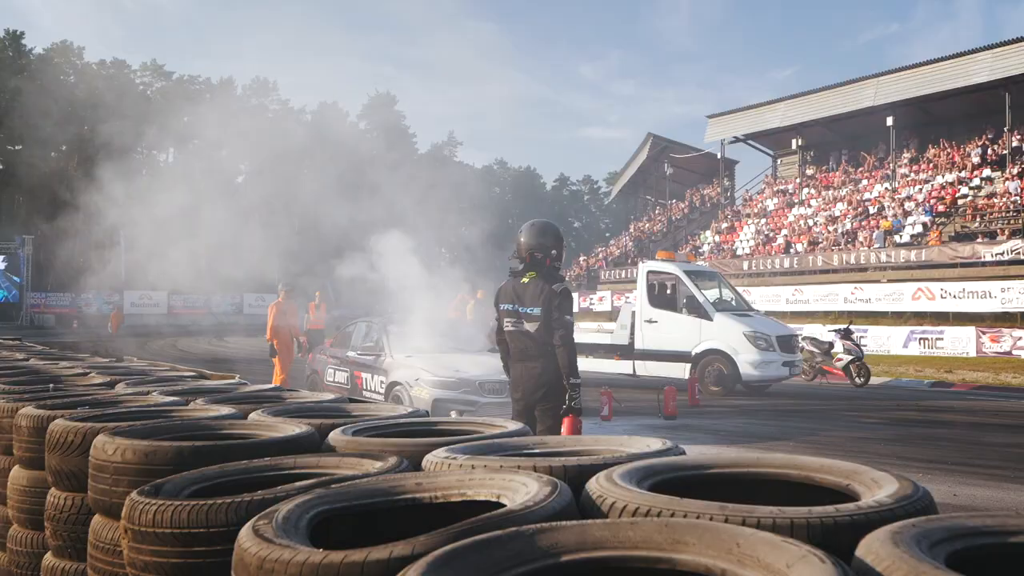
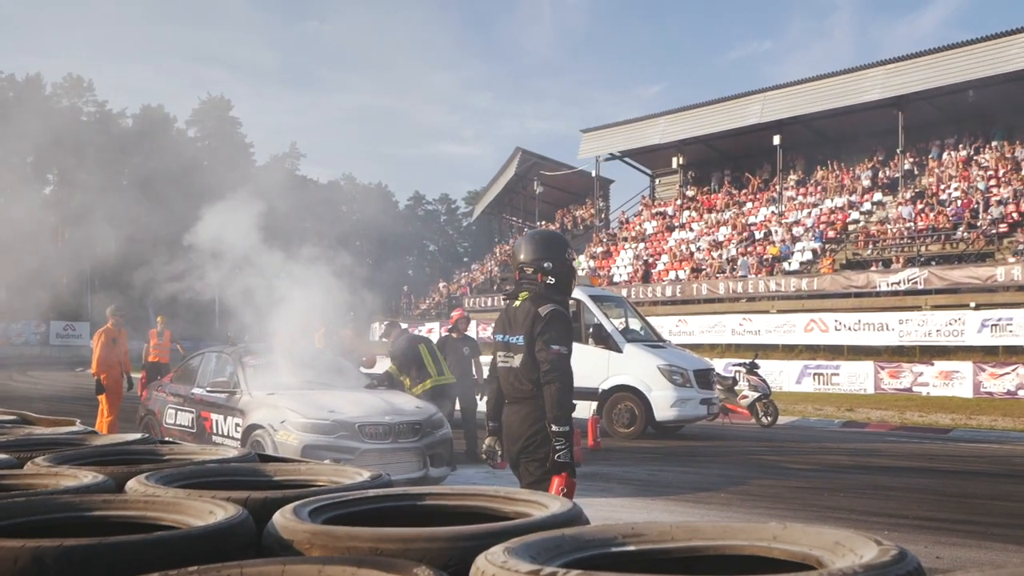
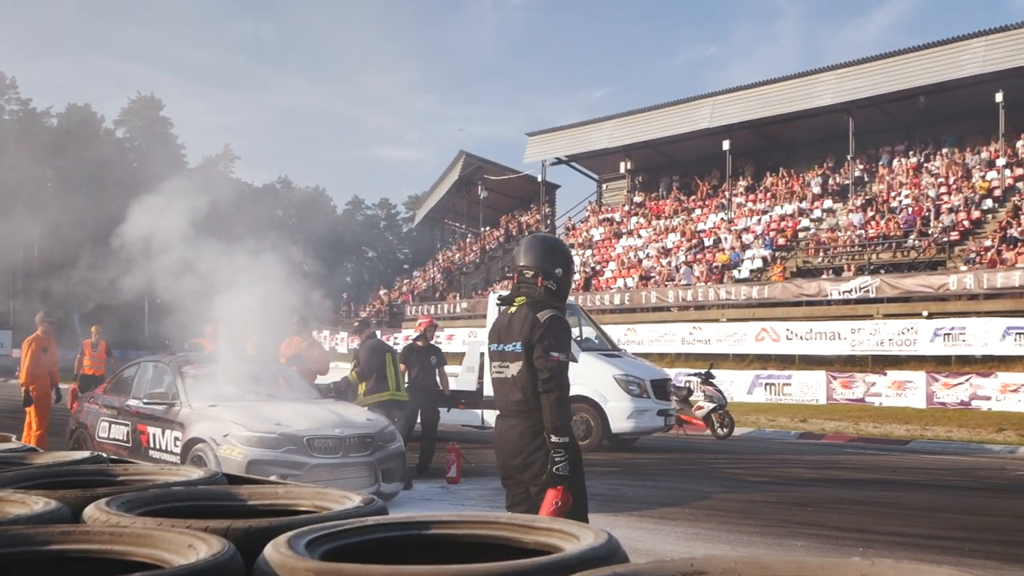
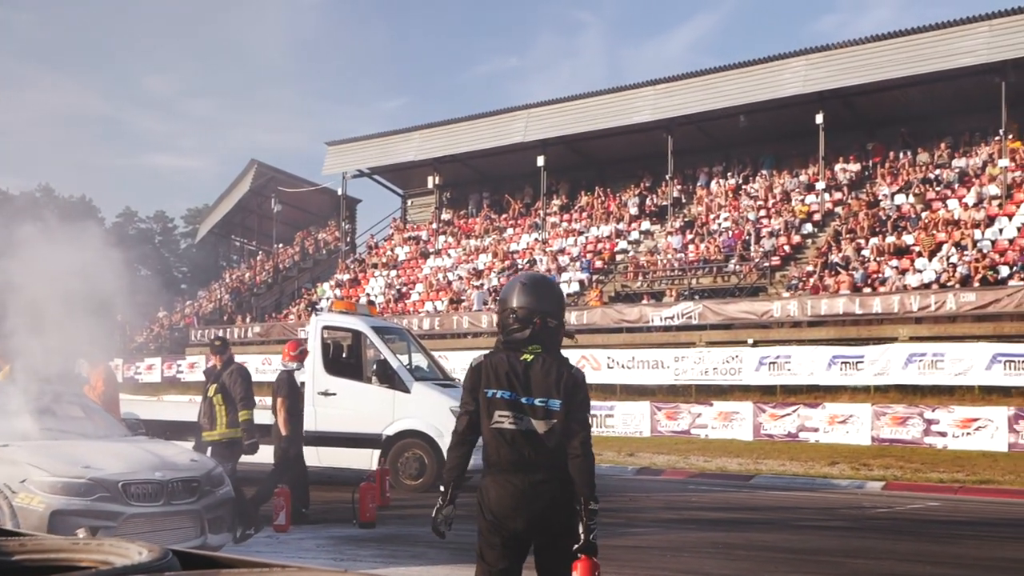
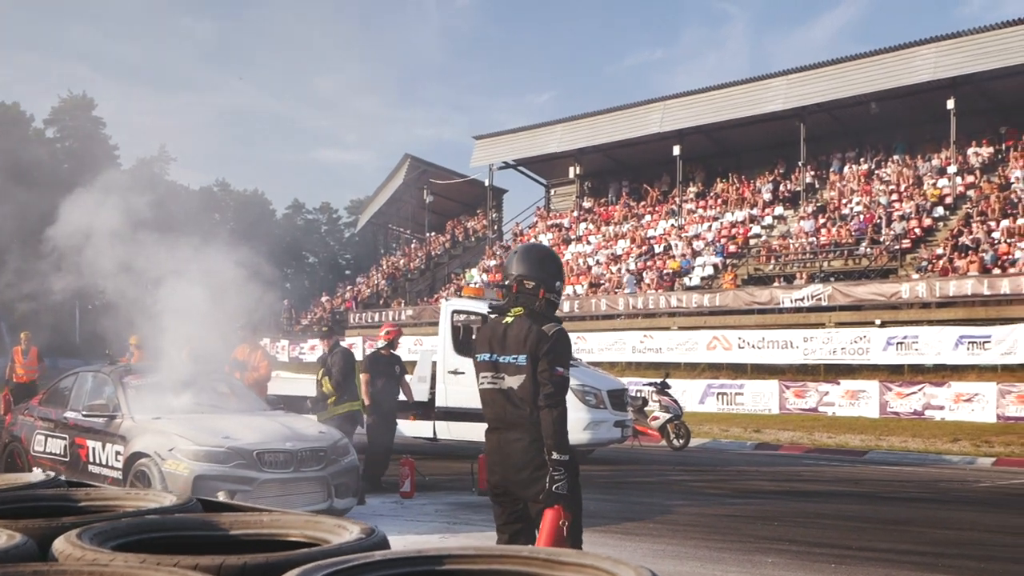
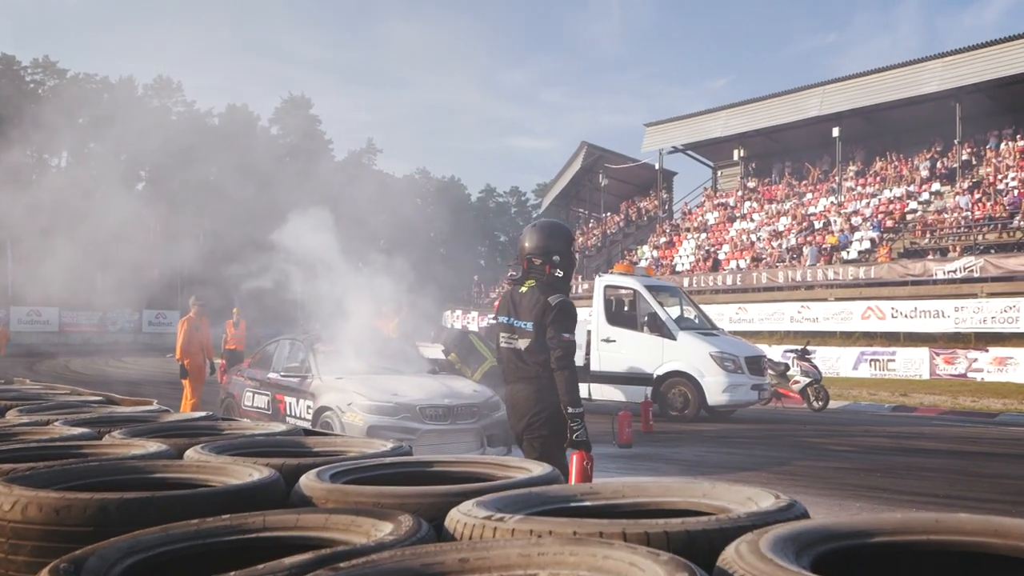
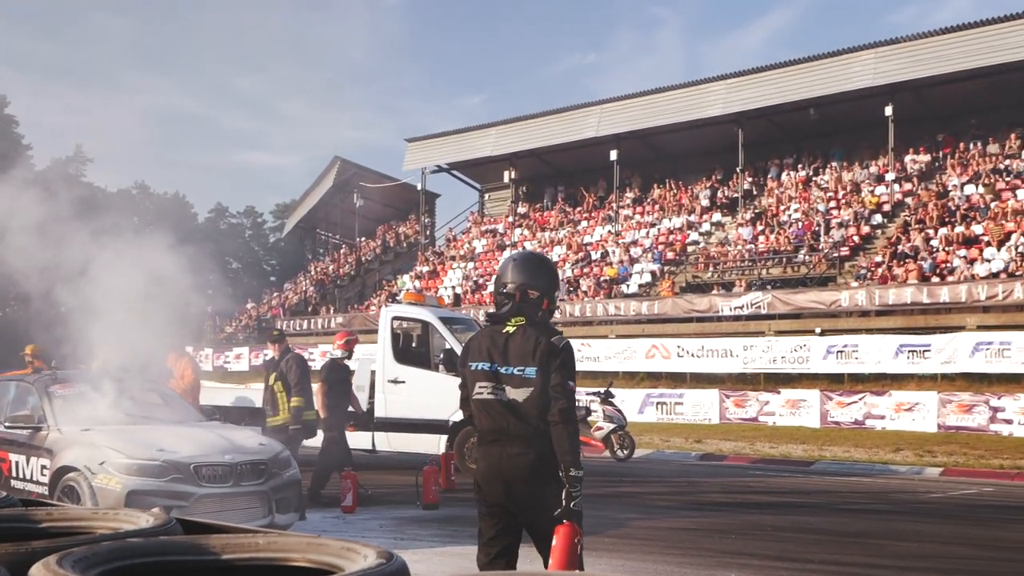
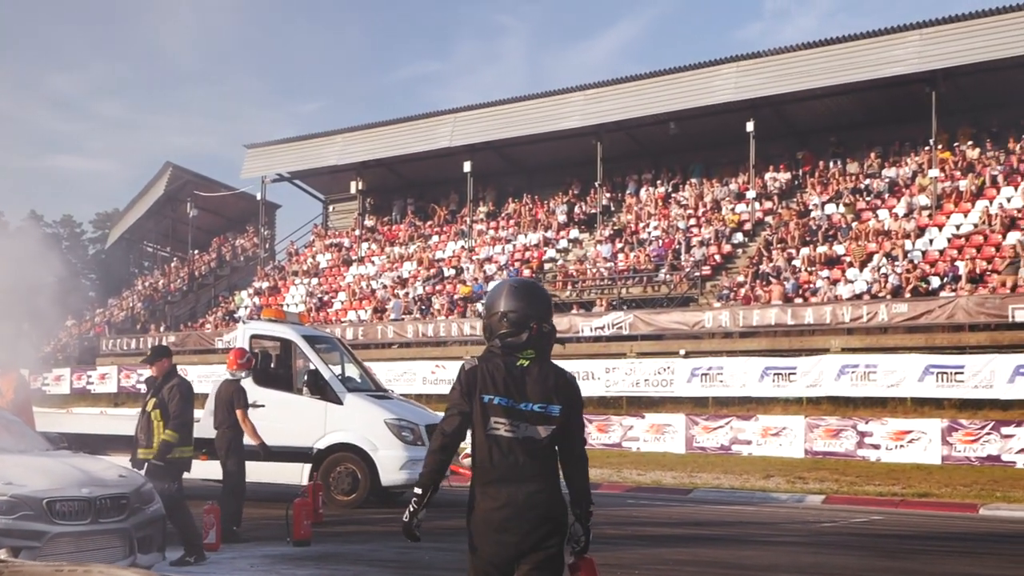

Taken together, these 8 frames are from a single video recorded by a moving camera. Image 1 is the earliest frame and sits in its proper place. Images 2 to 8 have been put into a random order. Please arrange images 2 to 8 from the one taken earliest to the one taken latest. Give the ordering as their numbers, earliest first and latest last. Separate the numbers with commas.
6, 2, 3, 5, 7, 4, 8
